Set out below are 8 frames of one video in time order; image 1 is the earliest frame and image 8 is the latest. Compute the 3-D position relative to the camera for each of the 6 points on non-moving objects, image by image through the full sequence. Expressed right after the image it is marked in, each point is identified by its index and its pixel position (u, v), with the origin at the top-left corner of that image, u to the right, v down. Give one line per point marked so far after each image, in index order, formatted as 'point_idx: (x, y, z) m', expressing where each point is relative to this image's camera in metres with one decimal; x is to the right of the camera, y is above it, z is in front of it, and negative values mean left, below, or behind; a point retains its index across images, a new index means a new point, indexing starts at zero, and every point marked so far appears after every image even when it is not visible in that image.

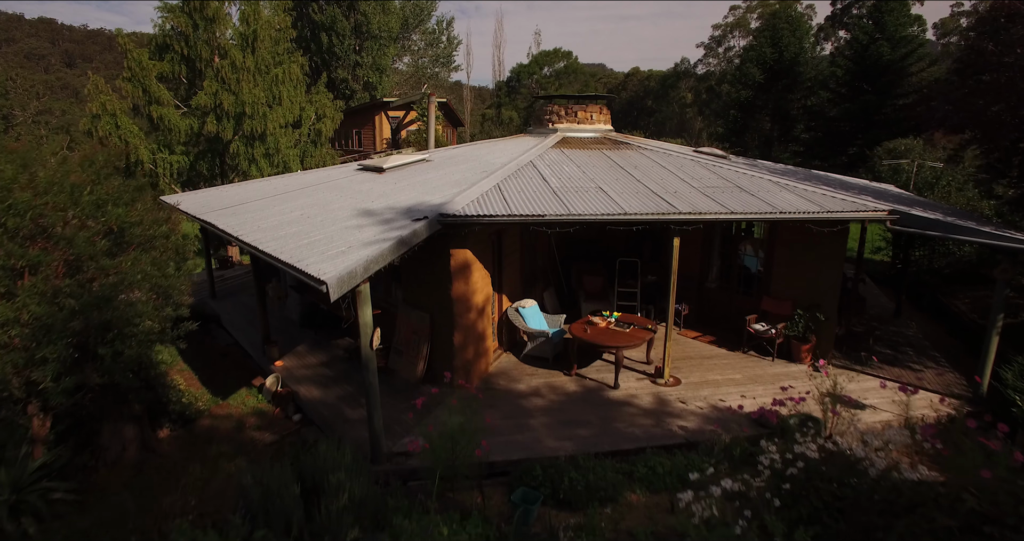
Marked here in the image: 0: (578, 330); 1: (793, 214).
0: (+0.7, -0.7, +6.6) m
1: (+2.8, +0.6, +6.0) m
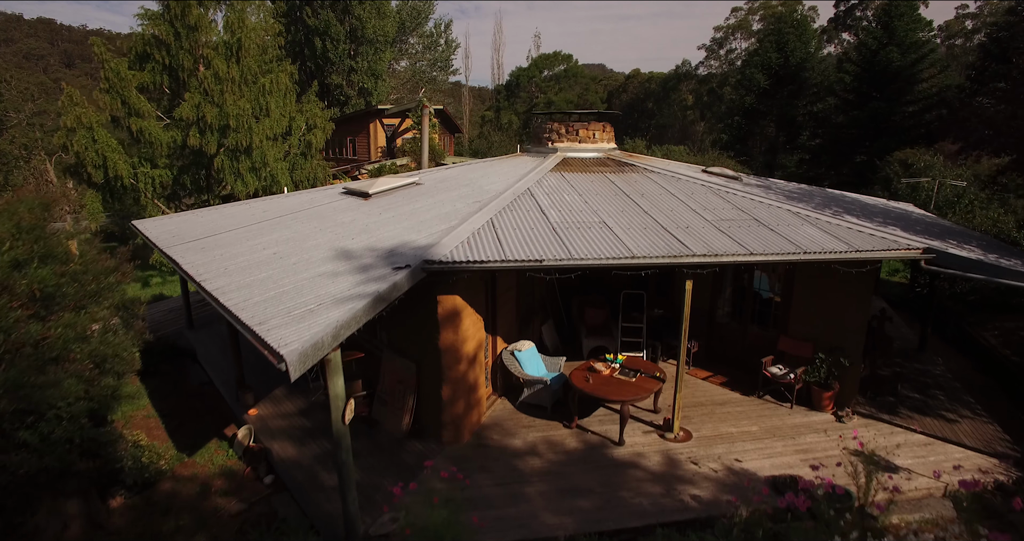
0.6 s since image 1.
0: (+0.7, -1.1, +6.0) m
1: (+2.8, +0.1, +5.4) m
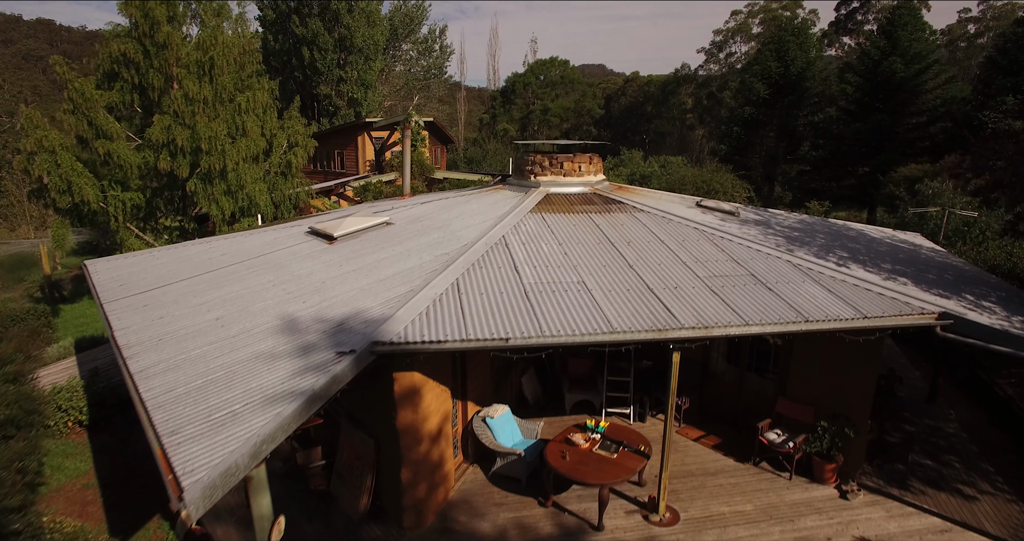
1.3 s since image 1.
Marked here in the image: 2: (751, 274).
0: (+0.4, -1.7, +5.4) m
1: (+2.5, -0.4, +4.9) m
2: (+2.3, 0.0, +5.6) m
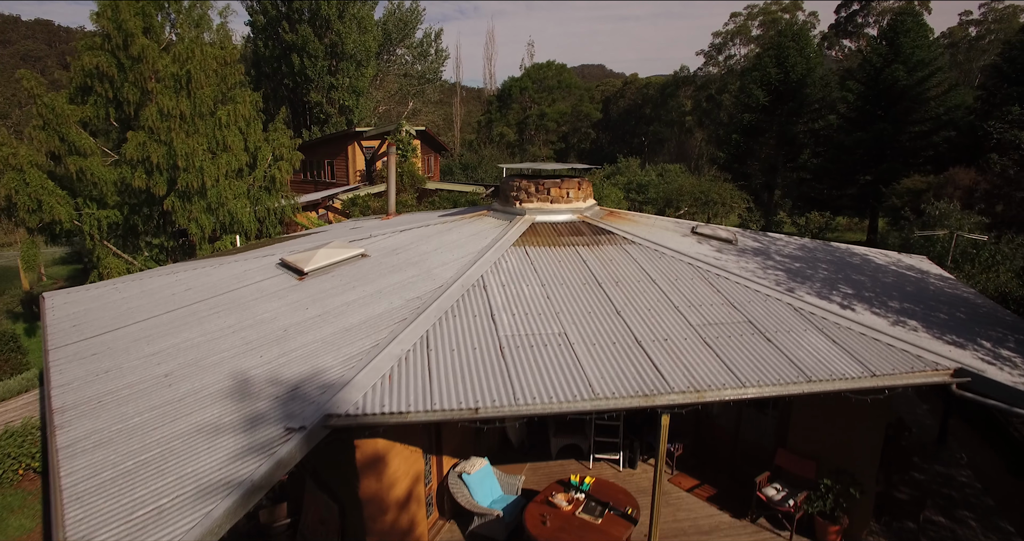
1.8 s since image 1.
0: (+0.2, -2.1, +5.0) m
1: (+2.3, -0.8, +4.4) m
2: (+2.1, -0.4, +5.2) m
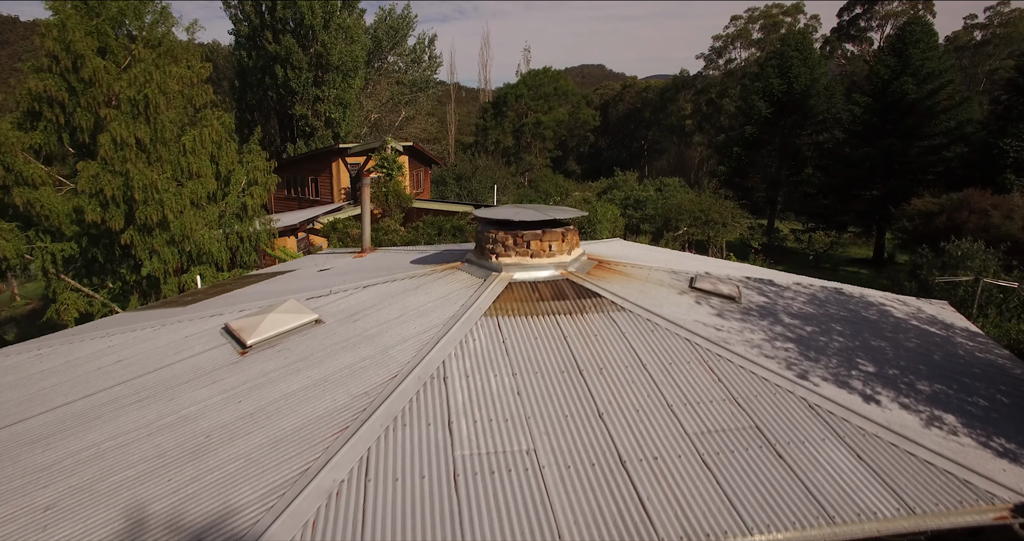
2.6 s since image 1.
0: (-0.1, -2.8, +4.1) m
1: (+2.1, -1.5, +3.6) m
2: (+1.8, -1.1, +4.4) m
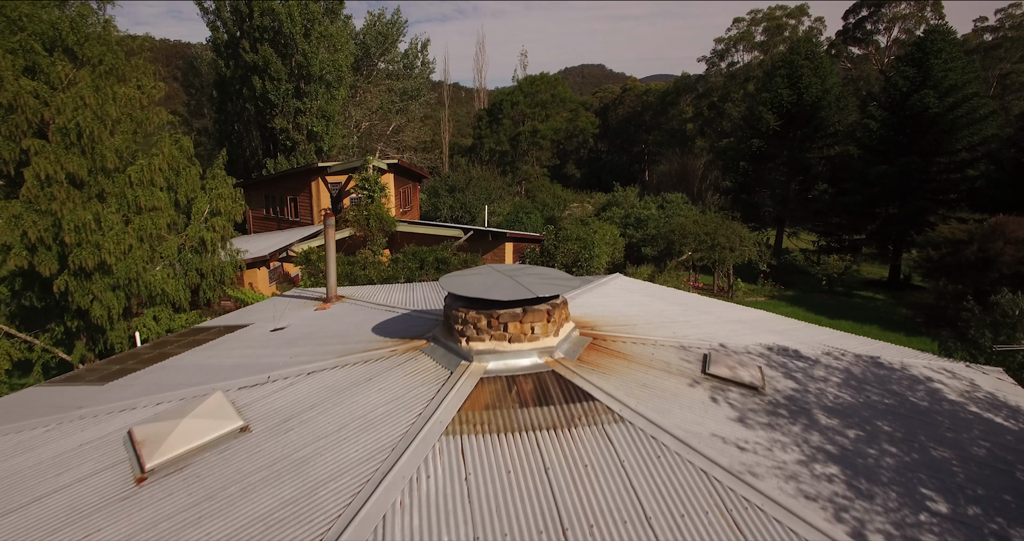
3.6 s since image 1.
0: (-0.3, -3.6, +2.9) m
1: (+1.8, -2.3, +2.4) m
2: (+1.6, -1.9, +3.1) m
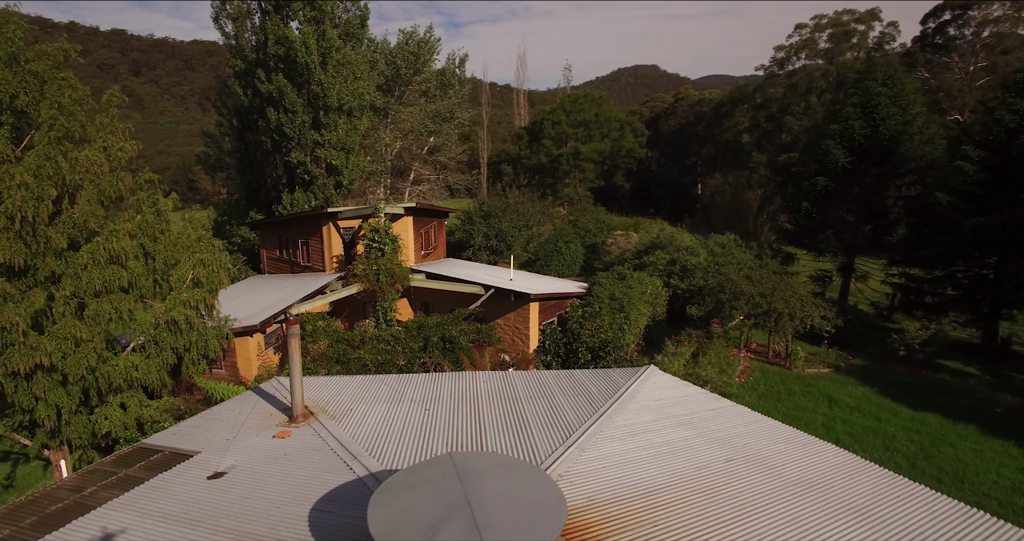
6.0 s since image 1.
0: (-0.9, -5.1, +1.2) m
1: (+1.2, -3.9, +0.5) m
2: (+1.0, -3.5, +1.3) m
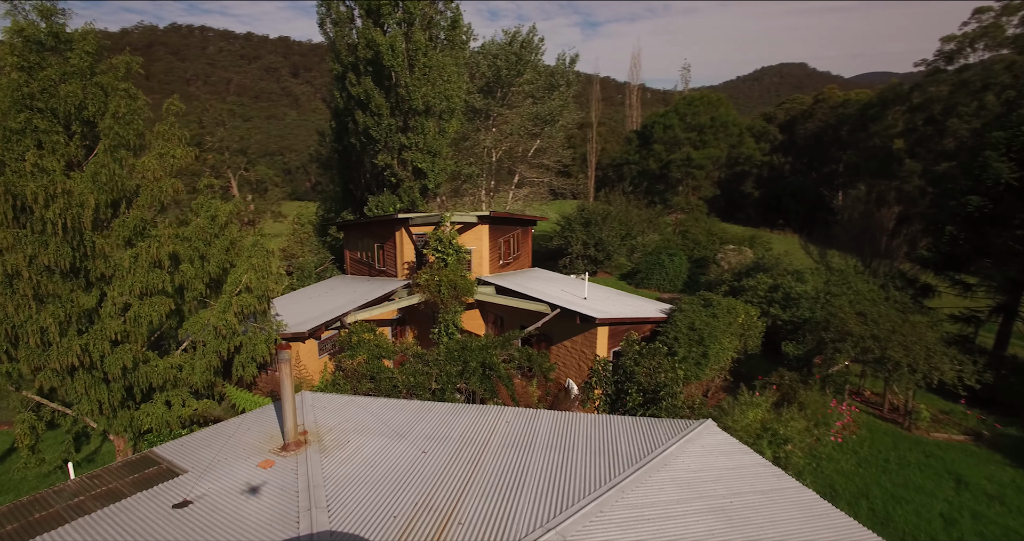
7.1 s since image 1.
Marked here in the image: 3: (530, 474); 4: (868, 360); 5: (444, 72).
0: (-2.4, -5.4, +0.5) m
1: (-0.4, -4.3, -0.6) m
2: (-0.4, -3.9, +0.2) m
3: (+0.2, -2.3, +6.7) m
4: (+7.4, -1.7, +12.2) m
5: (-2.0, +6.2, +18.7) m
